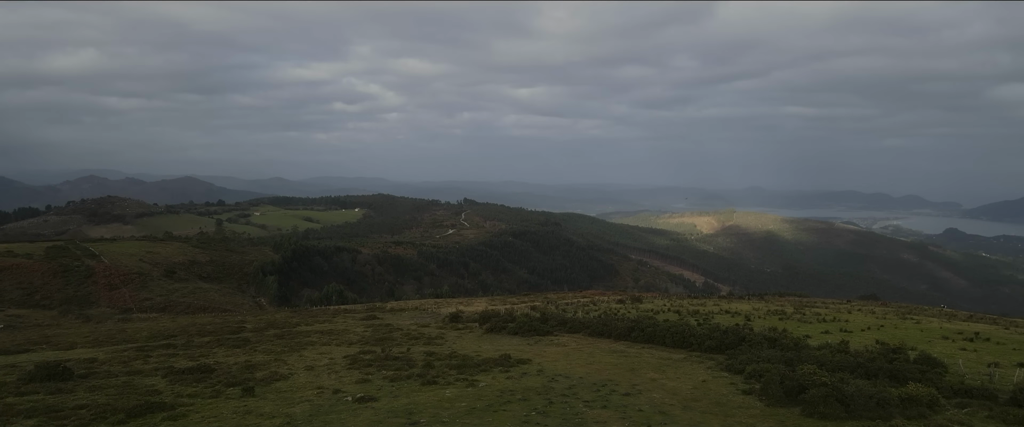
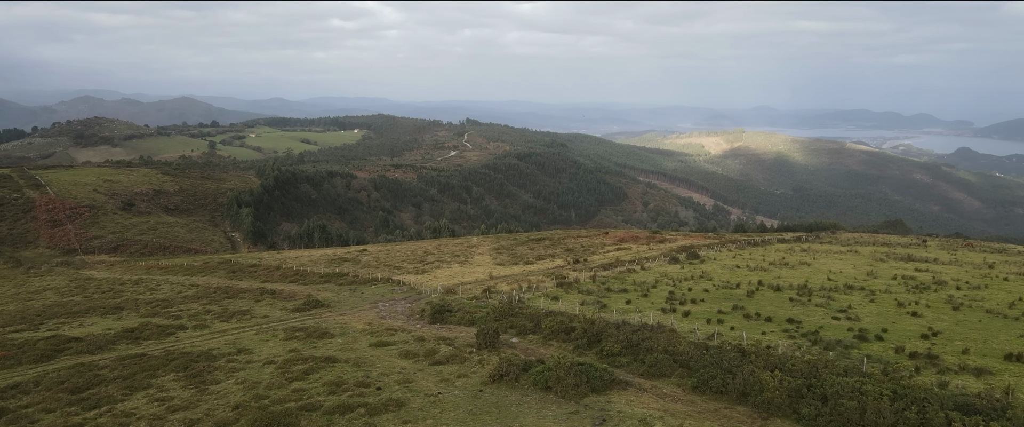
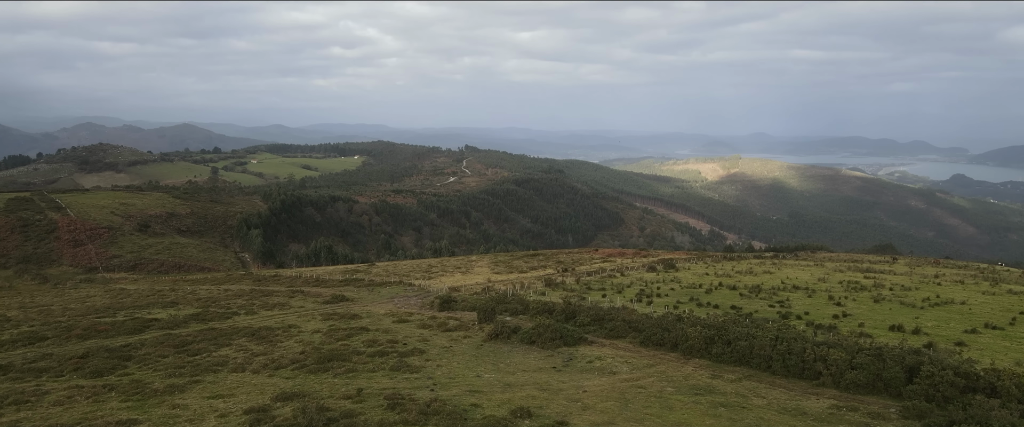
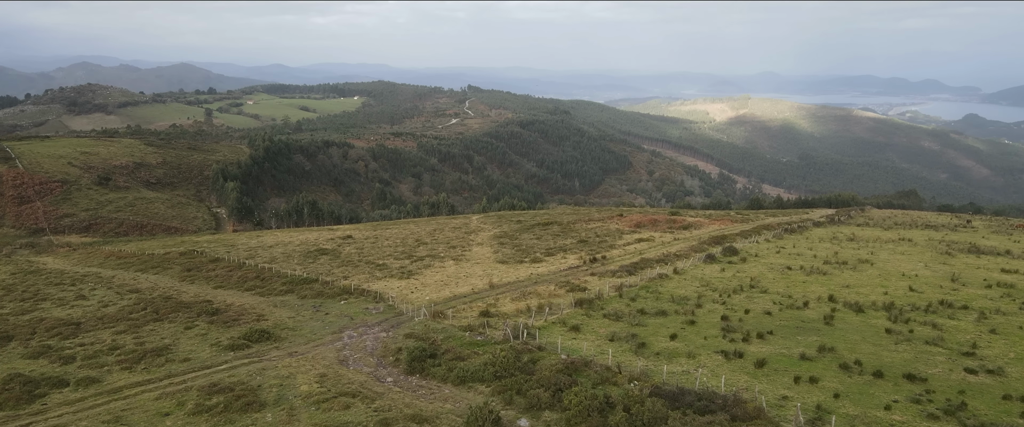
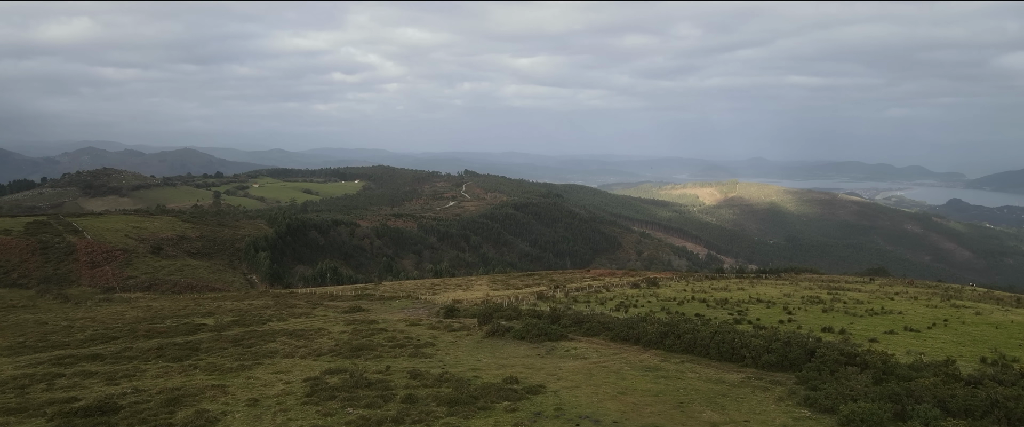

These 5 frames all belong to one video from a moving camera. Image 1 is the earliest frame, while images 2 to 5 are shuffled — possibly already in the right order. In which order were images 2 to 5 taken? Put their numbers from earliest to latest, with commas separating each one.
5, 3, 2, 4
